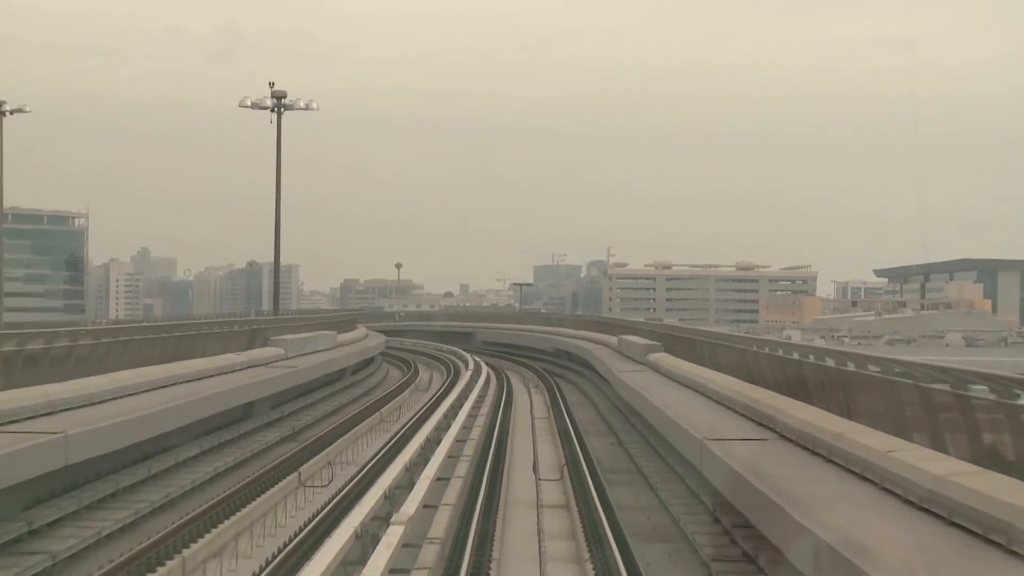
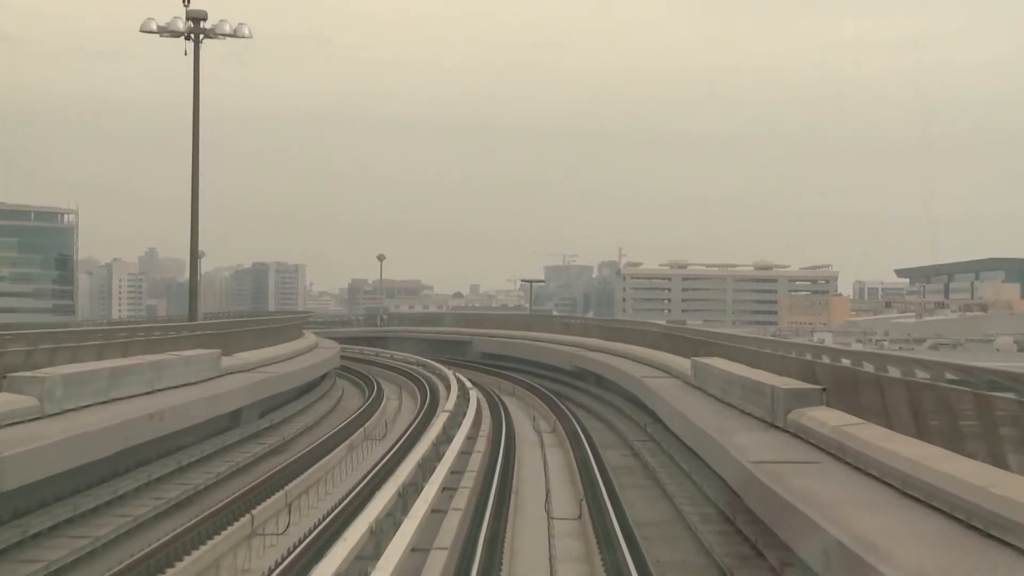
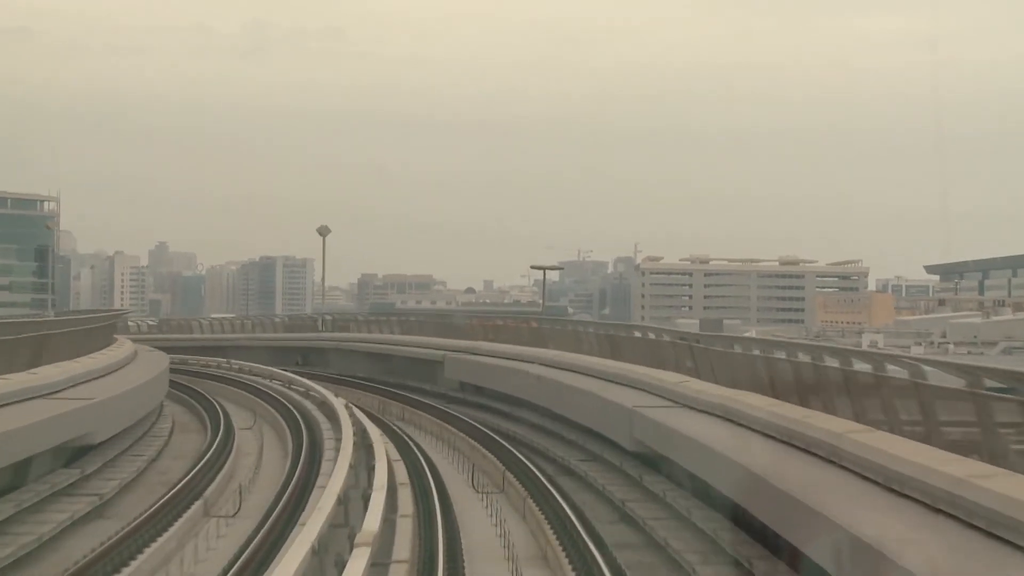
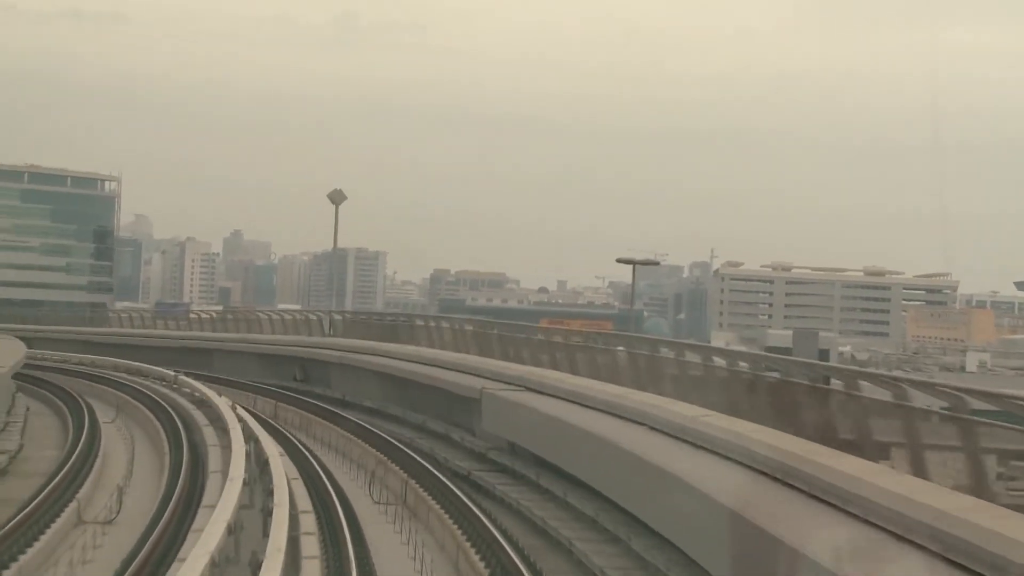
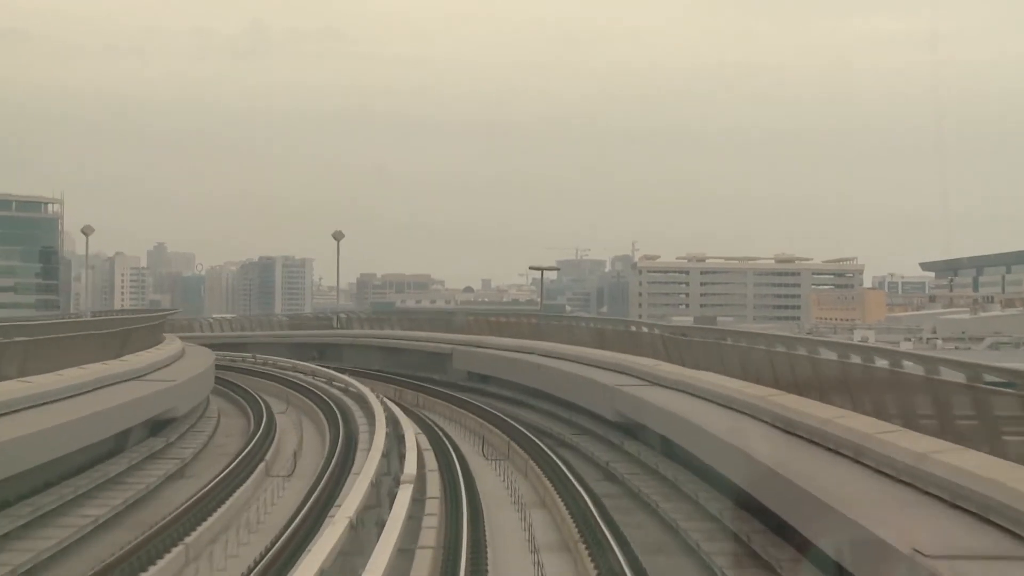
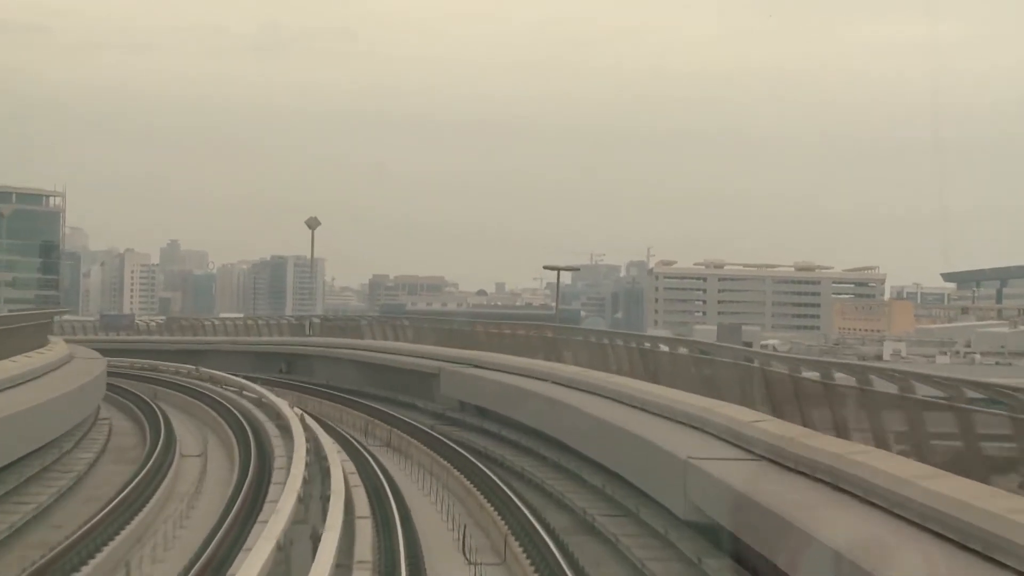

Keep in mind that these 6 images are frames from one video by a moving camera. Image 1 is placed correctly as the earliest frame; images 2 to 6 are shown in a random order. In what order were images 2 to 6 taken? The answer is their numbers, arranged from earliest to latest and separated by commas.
2, 5, 3, 6, 4
